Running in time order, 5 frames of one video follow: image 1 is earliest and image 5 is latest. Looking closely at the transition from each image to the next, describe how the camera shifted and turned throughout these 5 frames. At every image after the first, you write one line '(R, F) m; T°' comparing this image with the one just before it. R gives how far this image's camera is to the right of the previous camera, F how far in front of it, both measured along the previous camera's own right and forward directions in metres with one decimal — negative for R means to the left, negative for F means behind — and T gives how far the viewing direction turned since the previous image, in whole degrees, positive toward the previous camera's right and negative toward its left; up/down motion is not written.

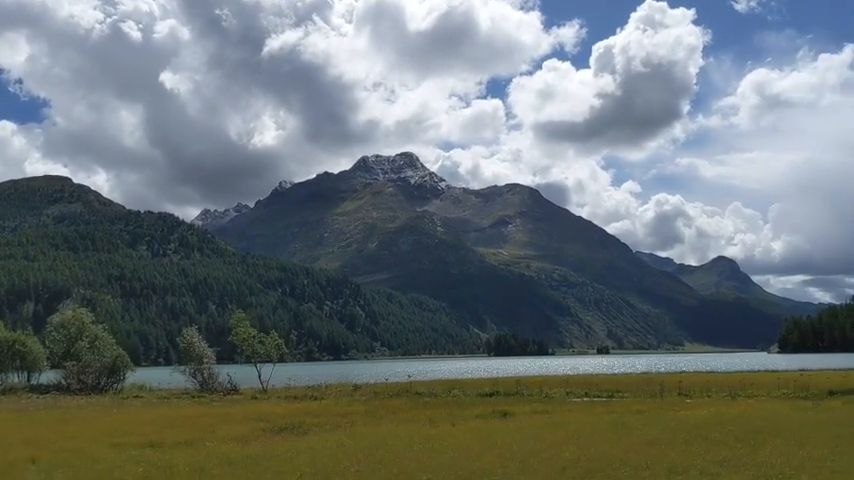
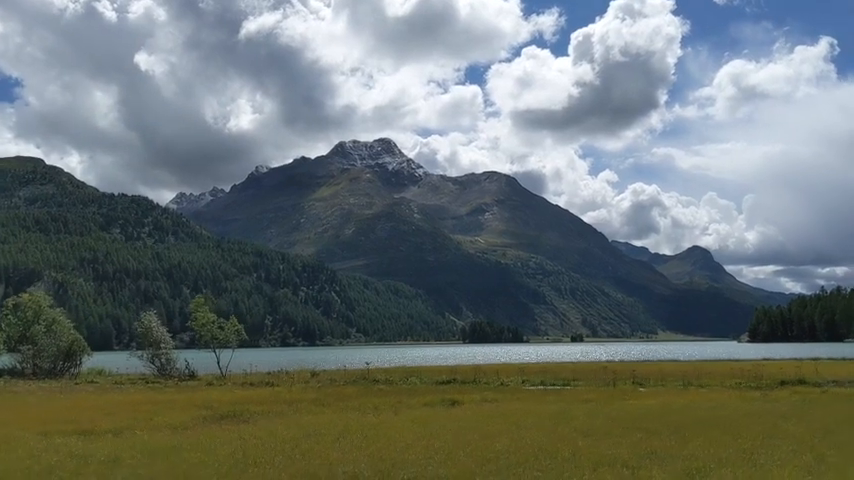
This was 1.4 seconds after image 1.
(+2.1, +1.0) m; +2°
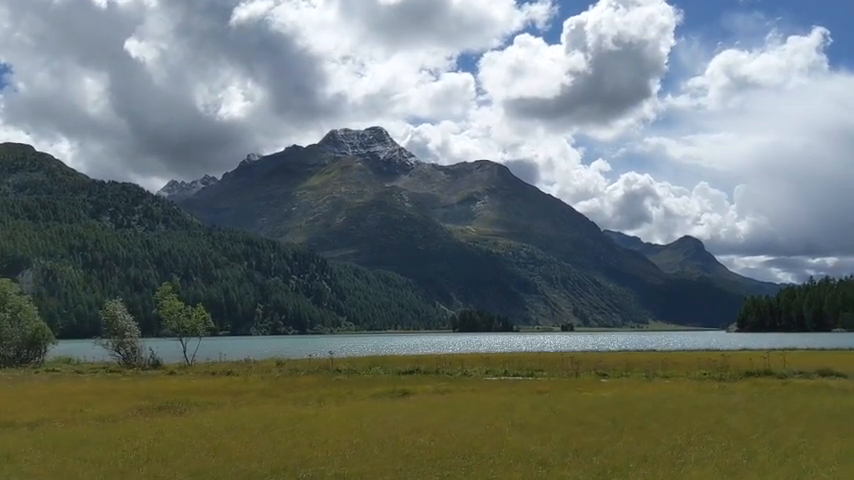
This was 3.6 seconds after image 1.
(+3.1, +1.9) m; 0°
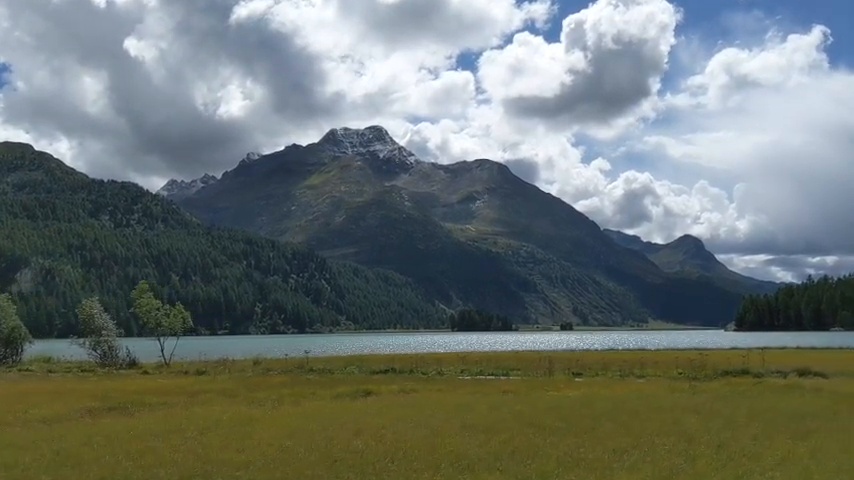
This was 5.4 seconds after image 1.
(+2.7, +1.5) m; 0°
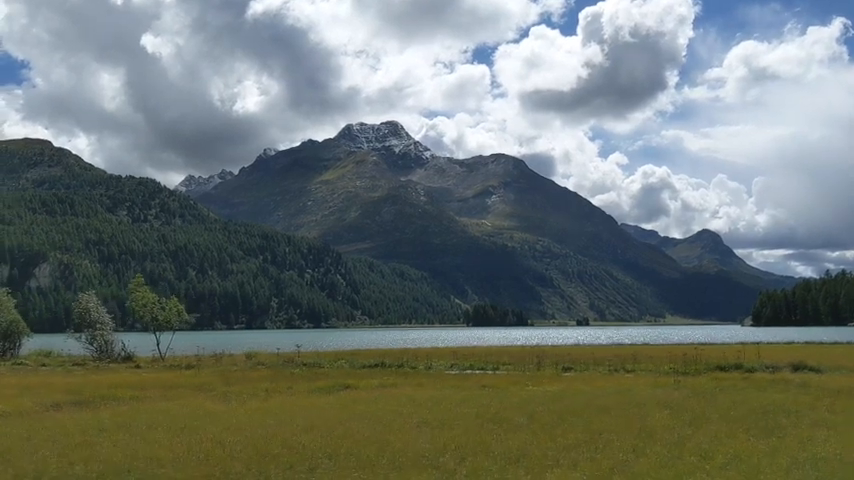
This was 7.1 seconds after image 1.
(+2.7, +1.2) m; -1°
